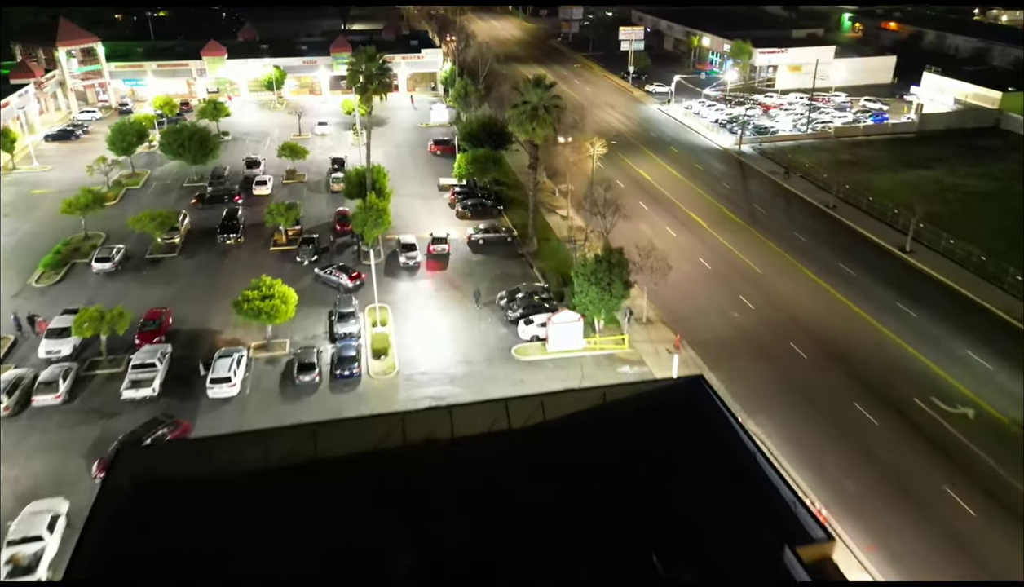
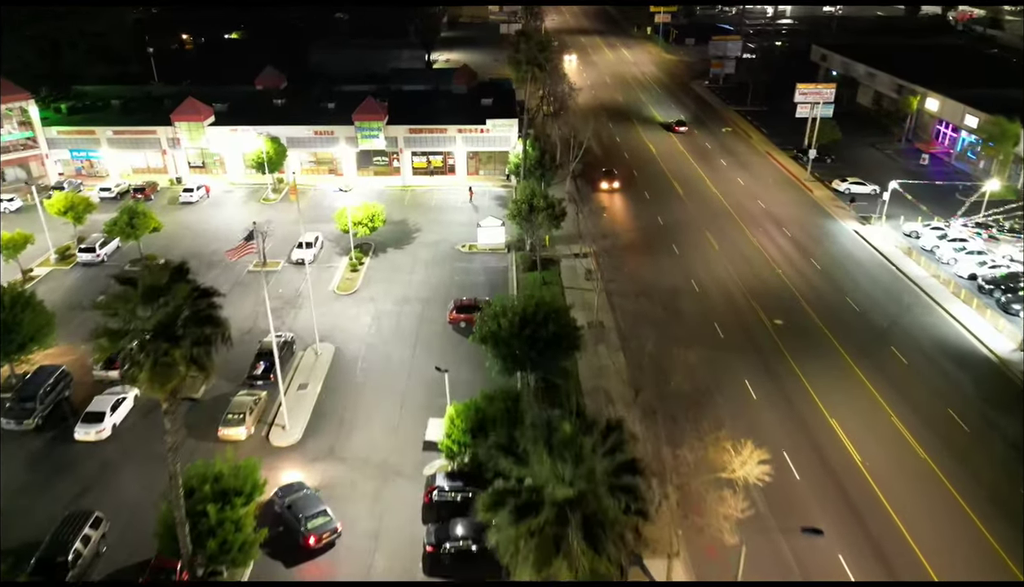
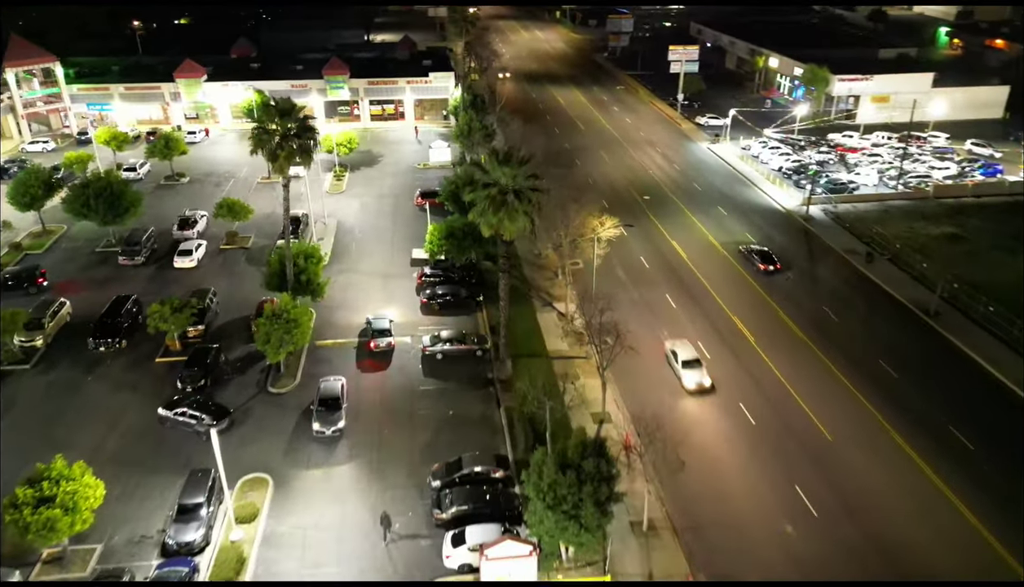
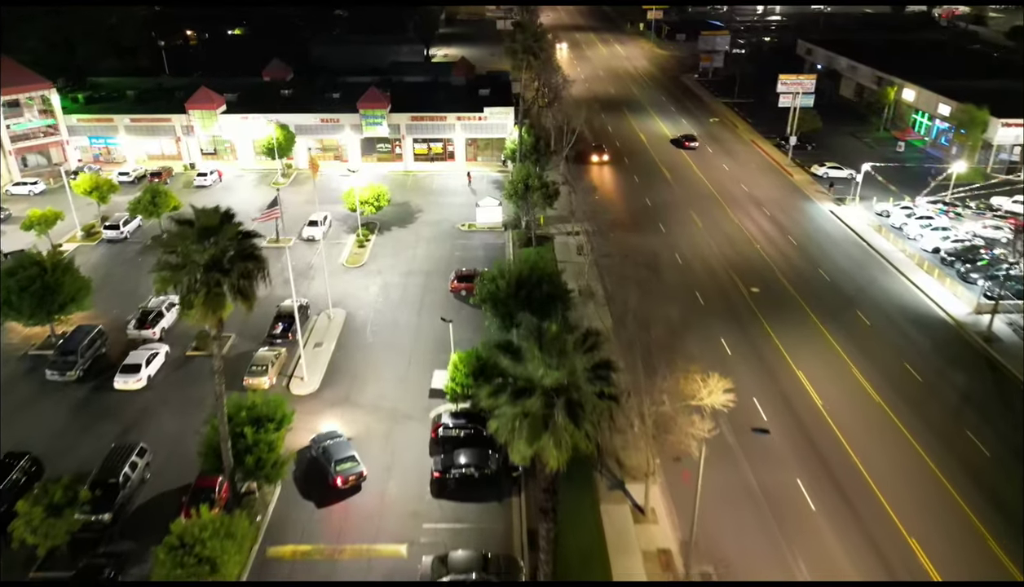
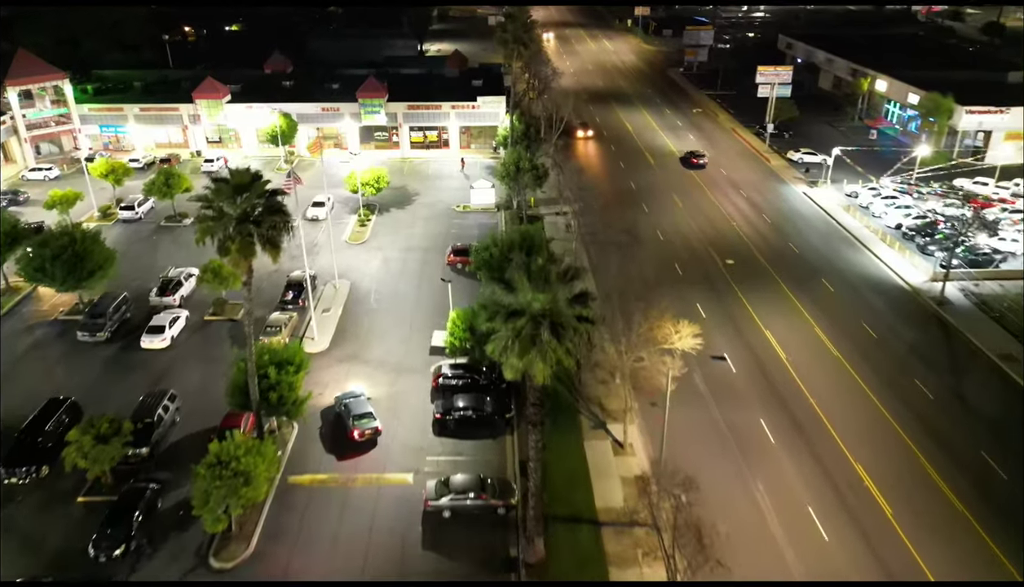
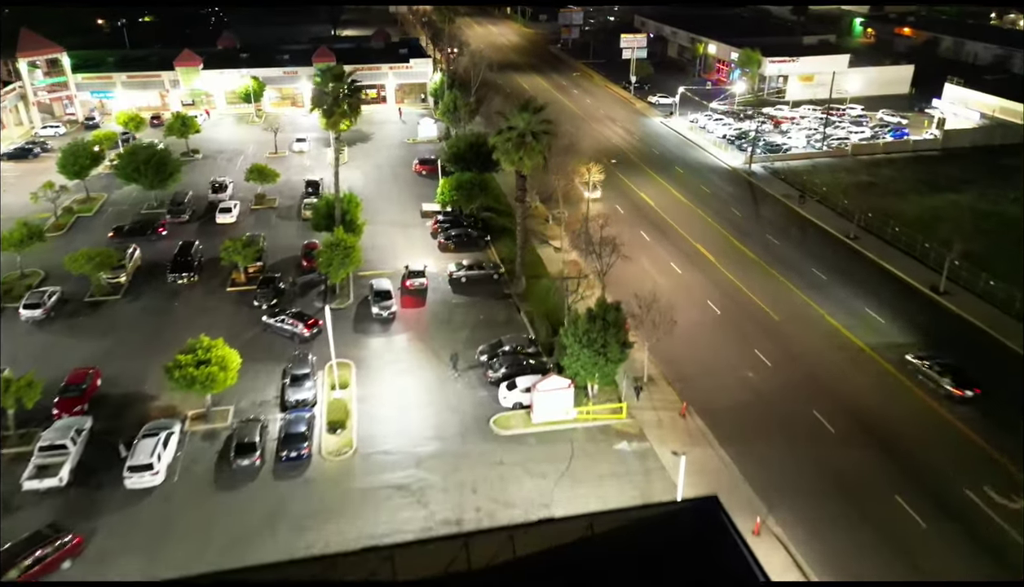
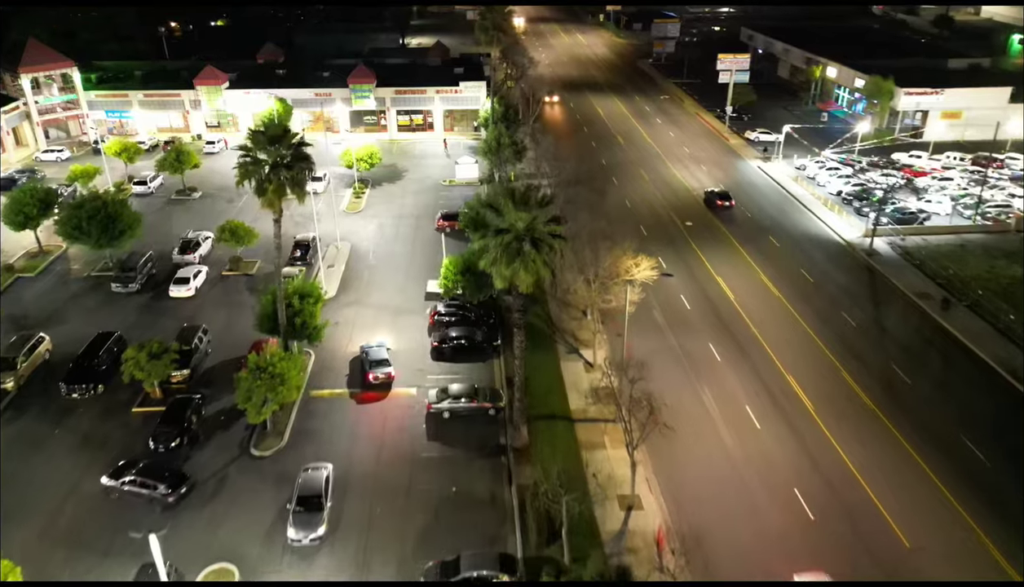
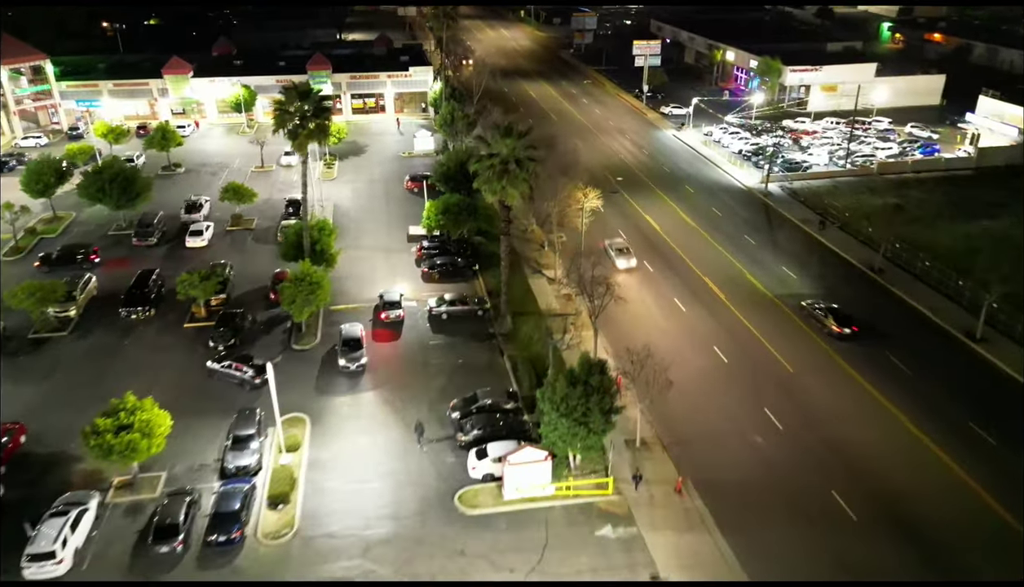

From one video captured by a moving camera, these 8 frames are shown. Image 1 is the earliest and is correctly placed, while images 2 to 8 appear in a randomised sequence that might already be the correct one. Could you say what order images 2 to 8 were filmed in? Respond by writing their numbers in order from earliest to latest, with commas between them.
6, 8, 3, 7, 5, 4, 2
